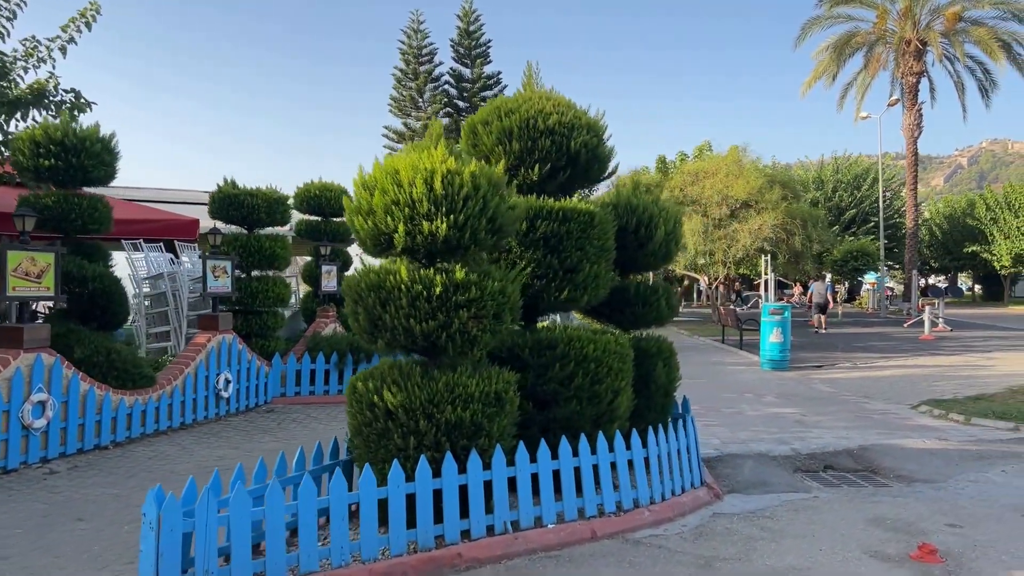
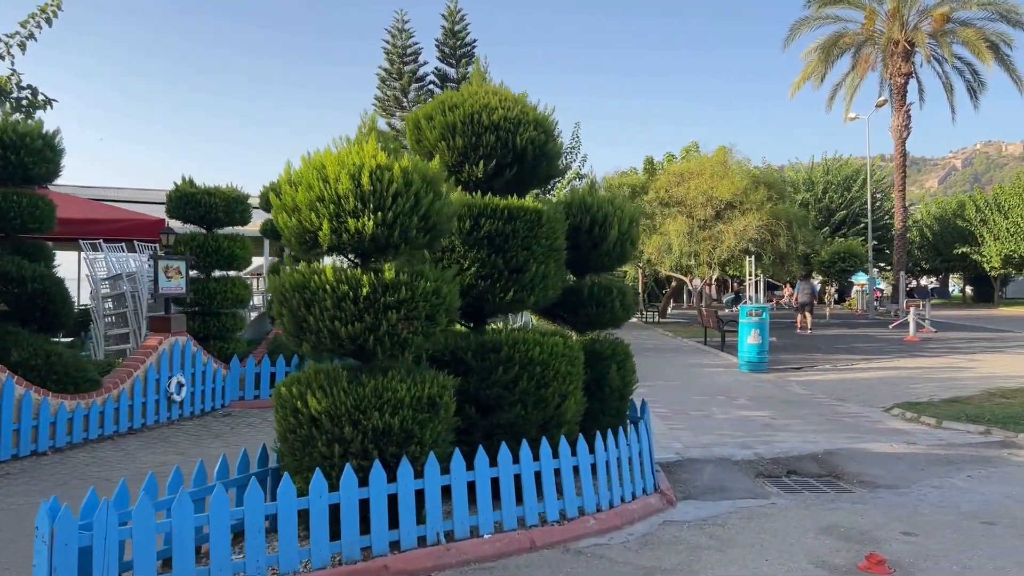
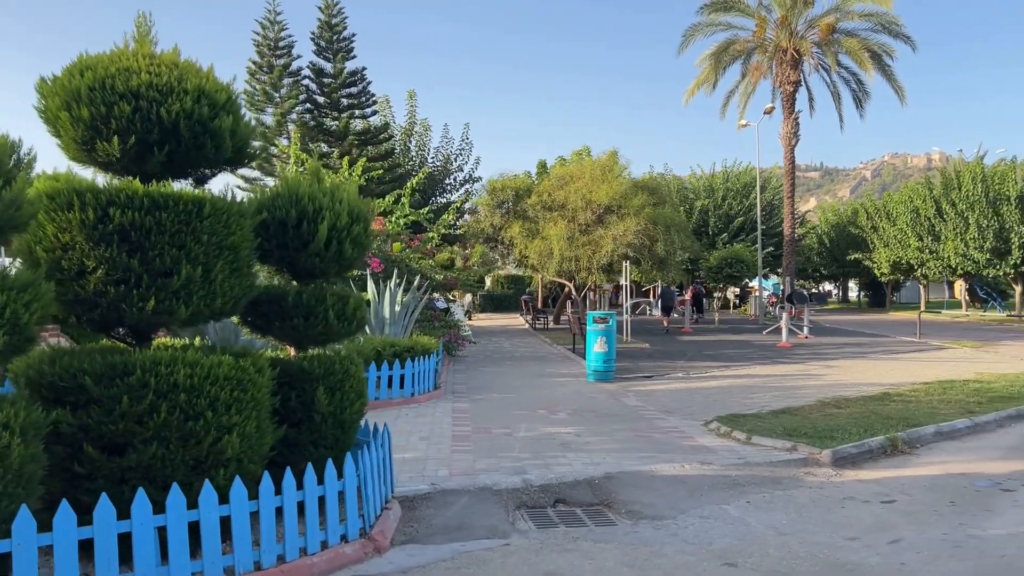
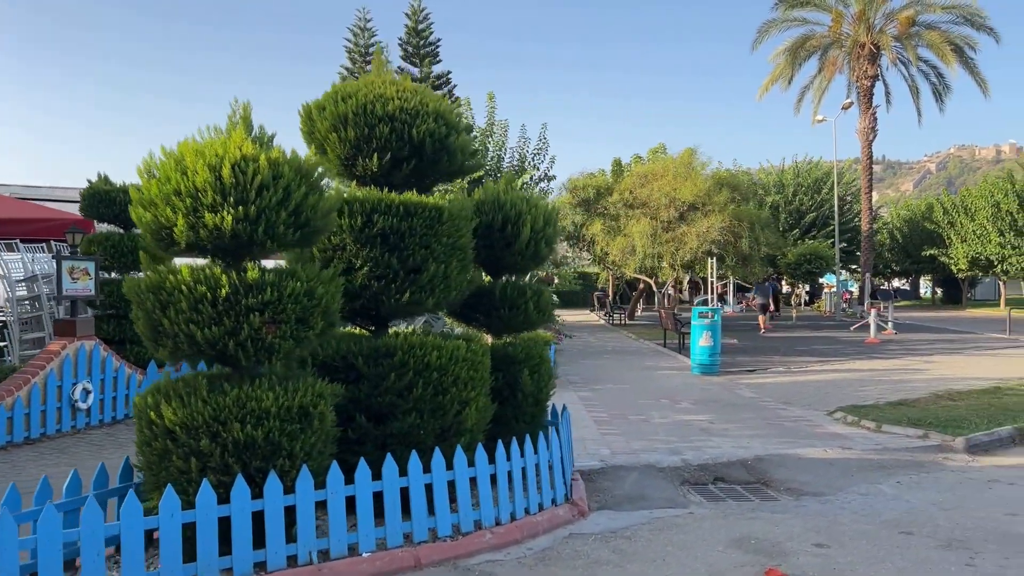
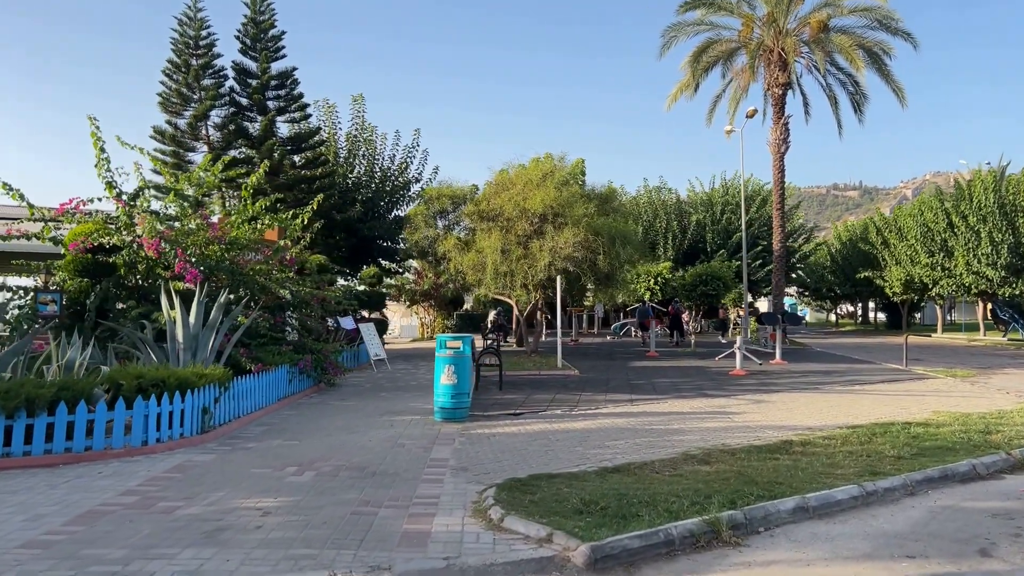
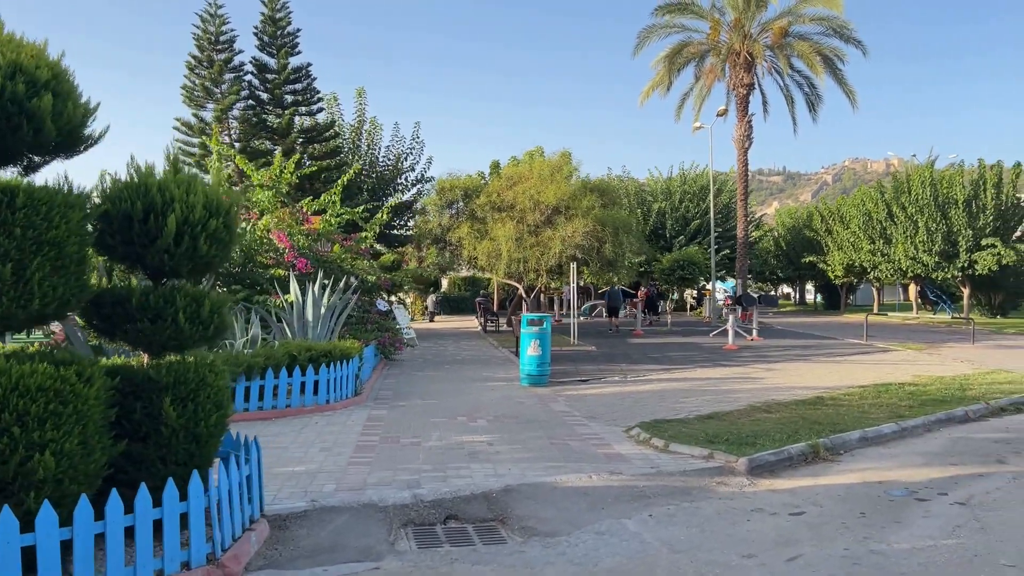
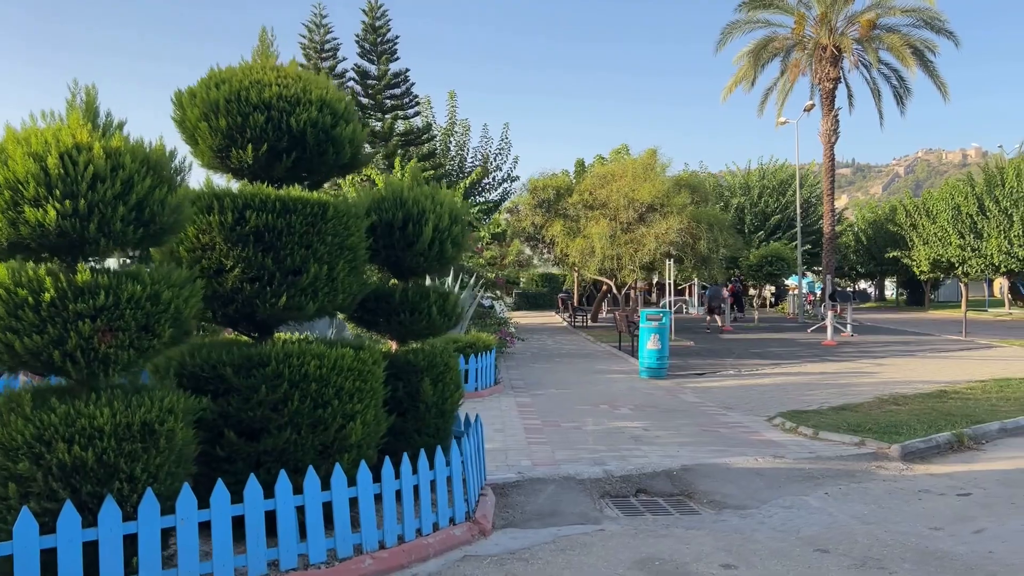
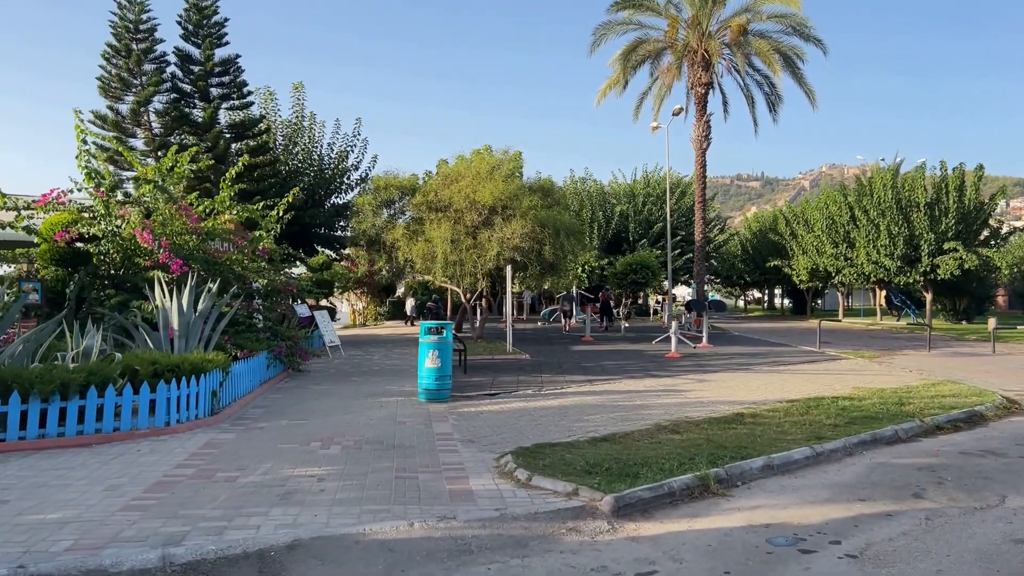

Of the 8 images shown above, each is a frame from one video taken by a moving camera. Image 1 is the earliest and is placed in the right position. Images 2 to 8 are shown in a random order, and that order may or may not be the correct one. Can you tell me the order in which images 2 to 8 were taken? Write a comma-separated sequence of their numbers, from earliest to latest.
2, 4, 7, 3, 6, 8, 5
